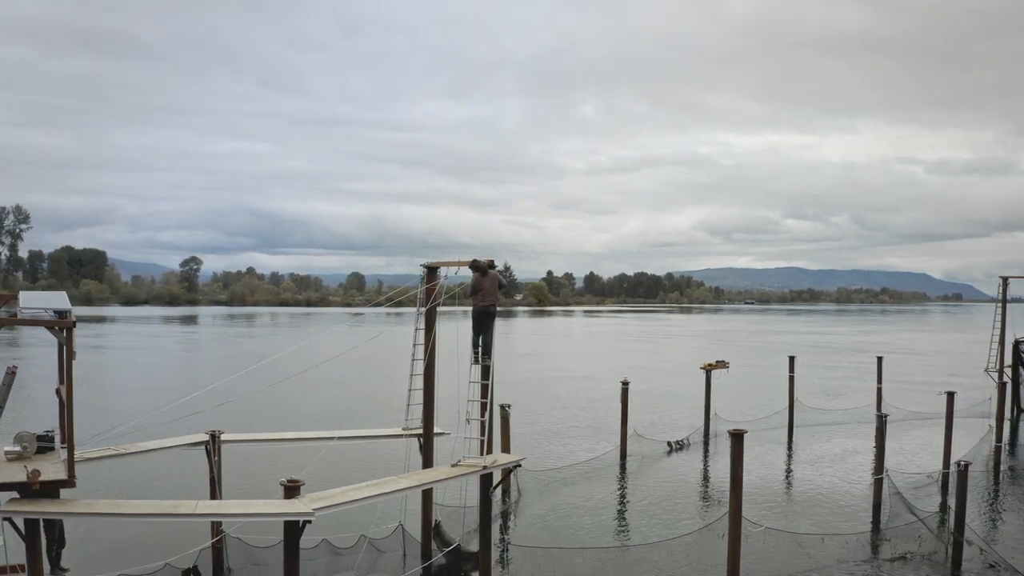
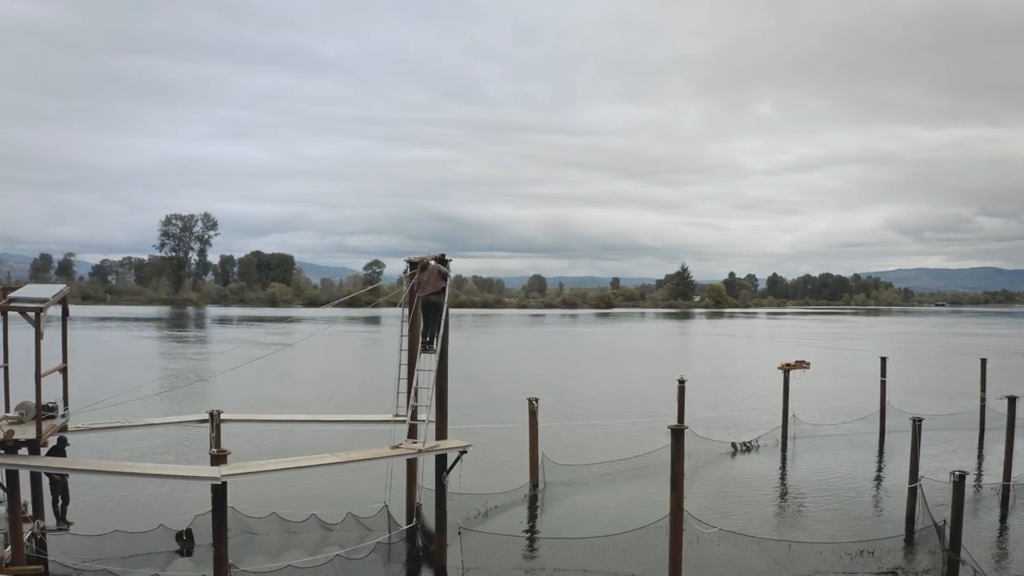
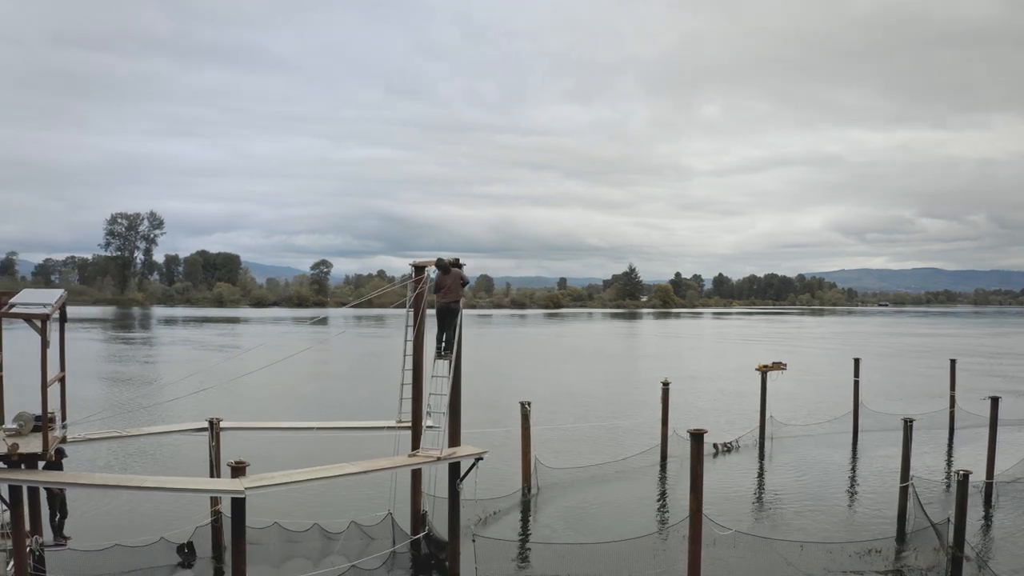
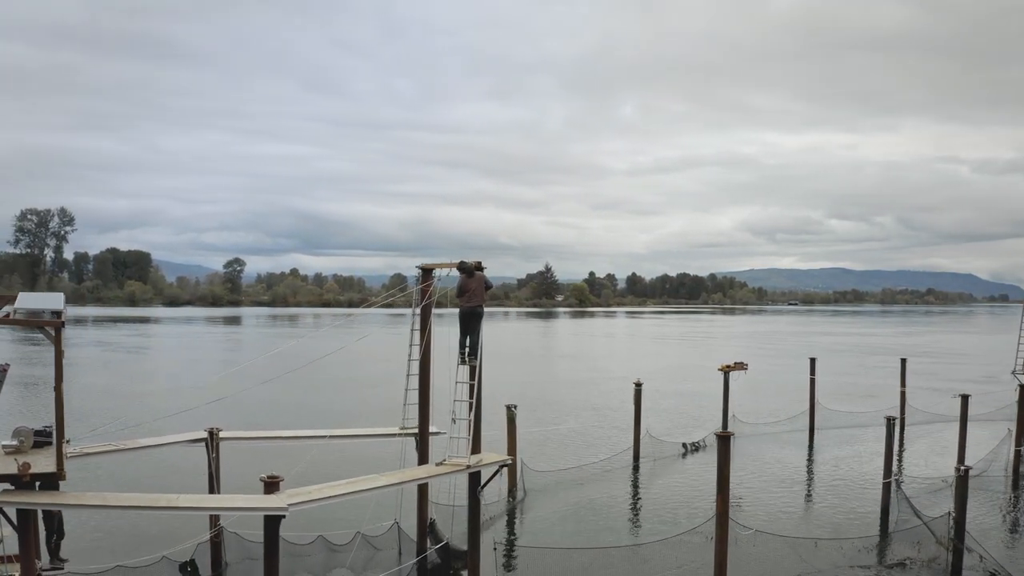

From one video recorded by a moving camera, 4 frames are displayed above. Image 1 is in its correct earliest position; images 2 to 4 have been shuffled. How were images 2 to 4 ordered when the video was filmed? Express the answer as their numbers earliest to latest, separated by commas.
4, 3, 2
